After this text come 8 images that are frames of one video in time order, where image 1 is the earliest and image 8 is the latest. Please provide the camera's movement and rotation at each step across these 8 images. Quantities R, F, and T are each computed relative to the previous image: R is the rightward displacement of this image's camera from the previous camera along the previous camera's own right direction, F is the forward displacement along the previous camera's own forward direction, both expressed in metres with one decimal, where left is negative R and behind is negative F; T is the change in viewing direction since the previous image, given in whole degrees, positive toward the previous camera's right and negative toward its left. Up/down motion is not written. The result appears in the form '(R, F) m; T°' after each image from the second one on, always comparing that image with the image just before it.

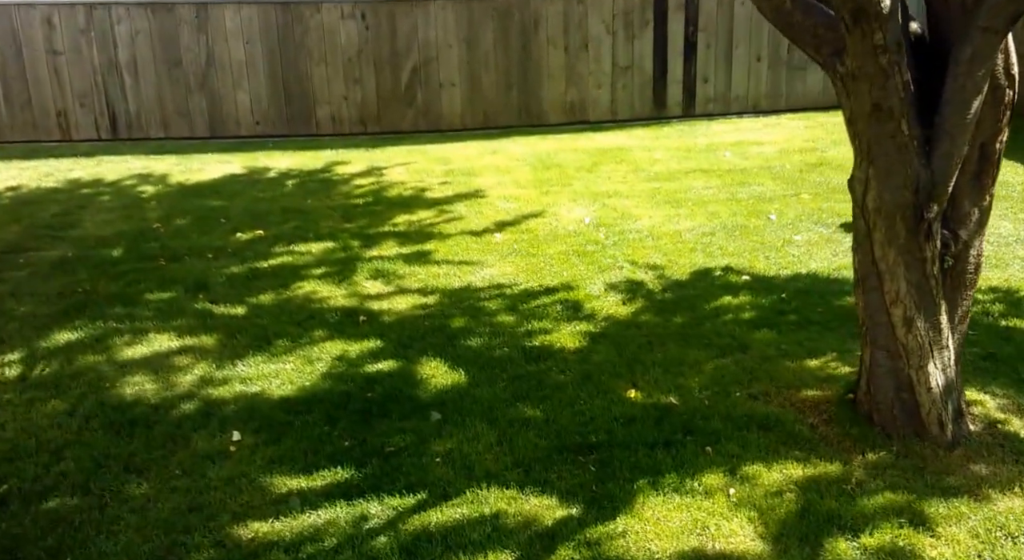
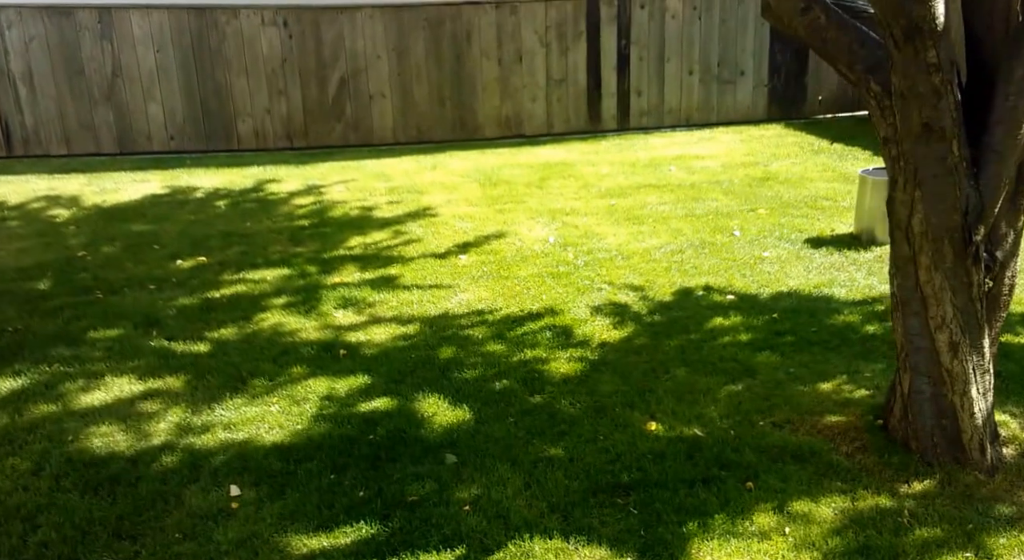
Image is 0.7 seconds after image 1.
(-0.4, +0.2) m; +7°
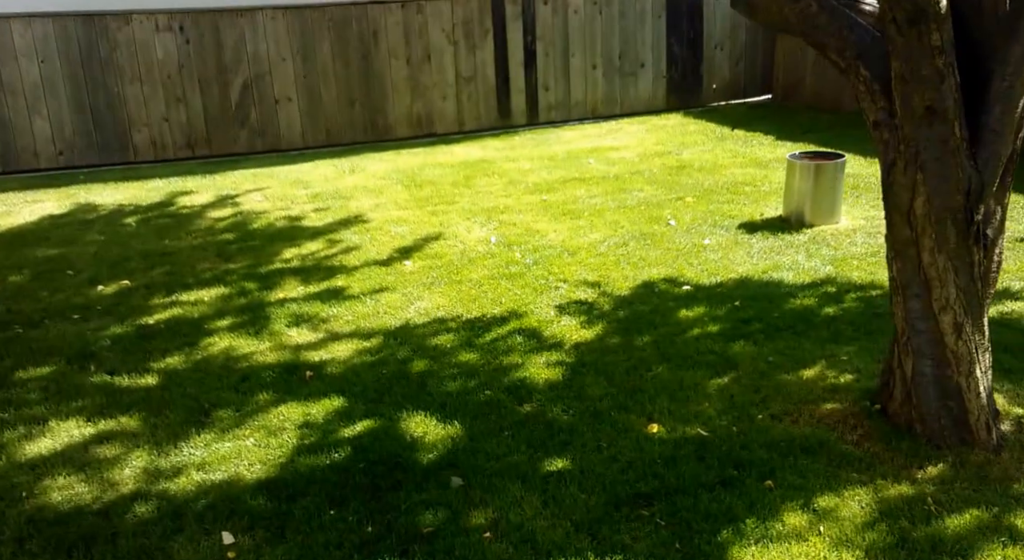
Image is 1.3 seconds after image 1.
(-0.4, +0.2) m; +7°
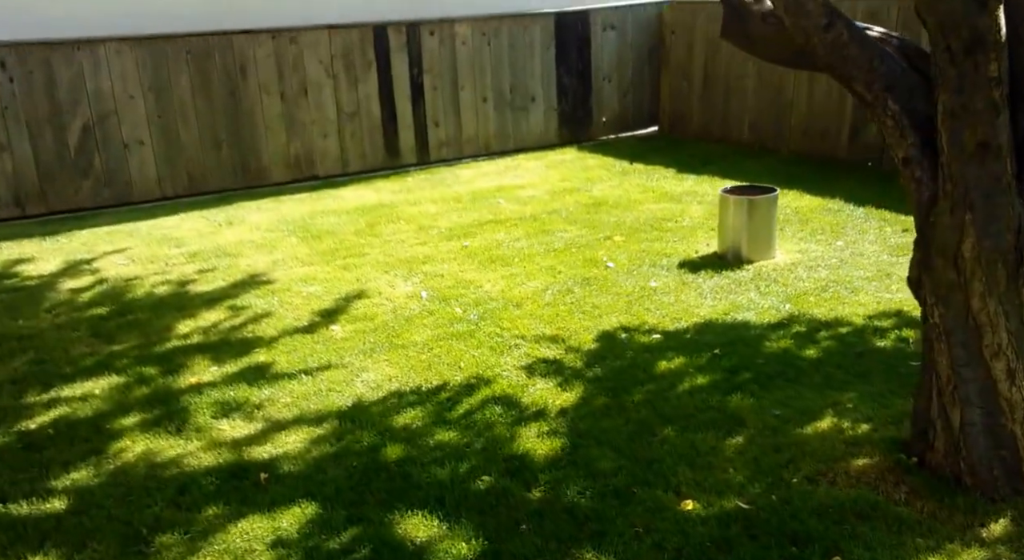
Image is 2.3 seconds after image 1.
(-0.5, +0.5) m; +10°
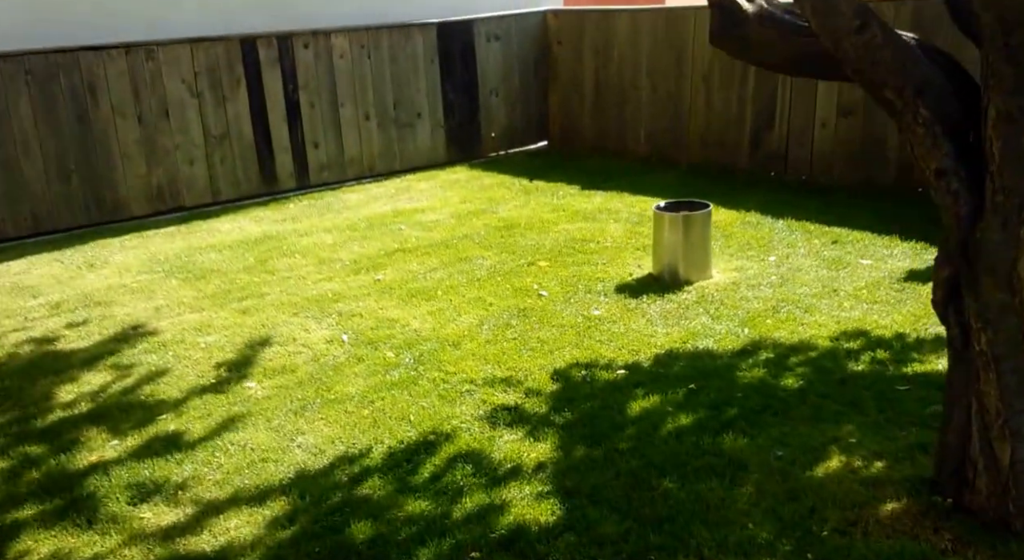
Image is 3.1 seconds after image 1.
(-0.4, +0.4) m; +9°
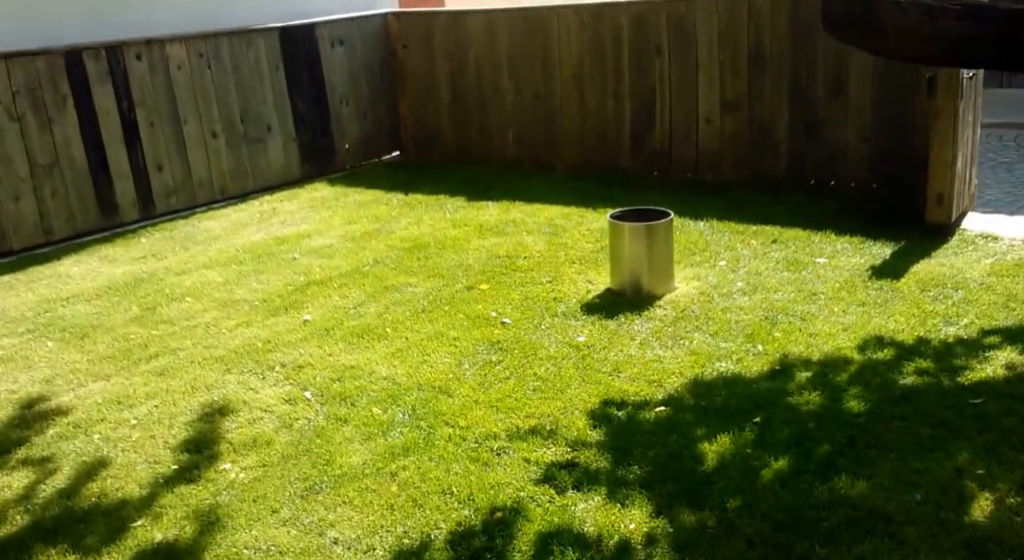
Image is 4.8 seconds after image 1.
(-0.9, +0.5) m; +13°
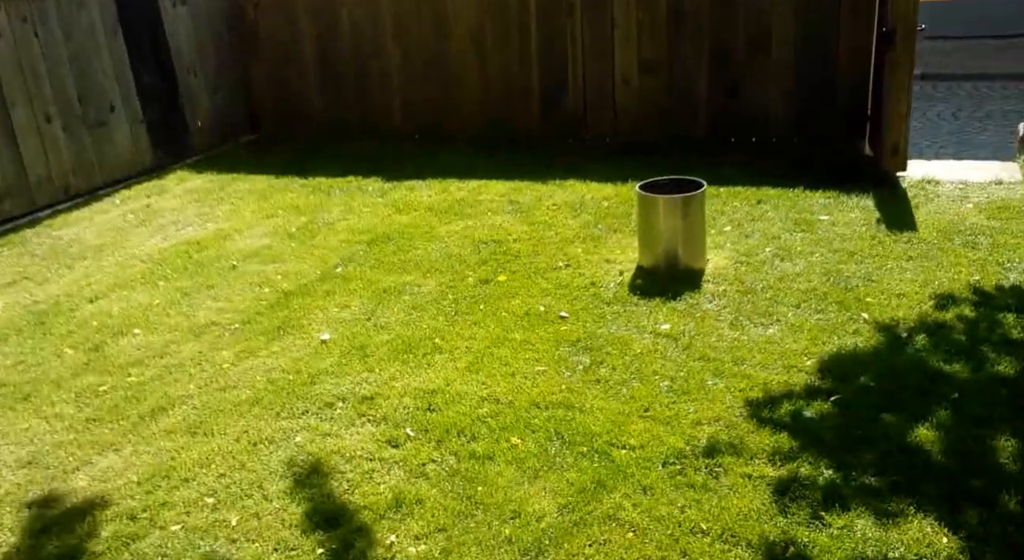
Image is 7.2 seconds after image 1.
(-1.4, +0.7) m; +15°
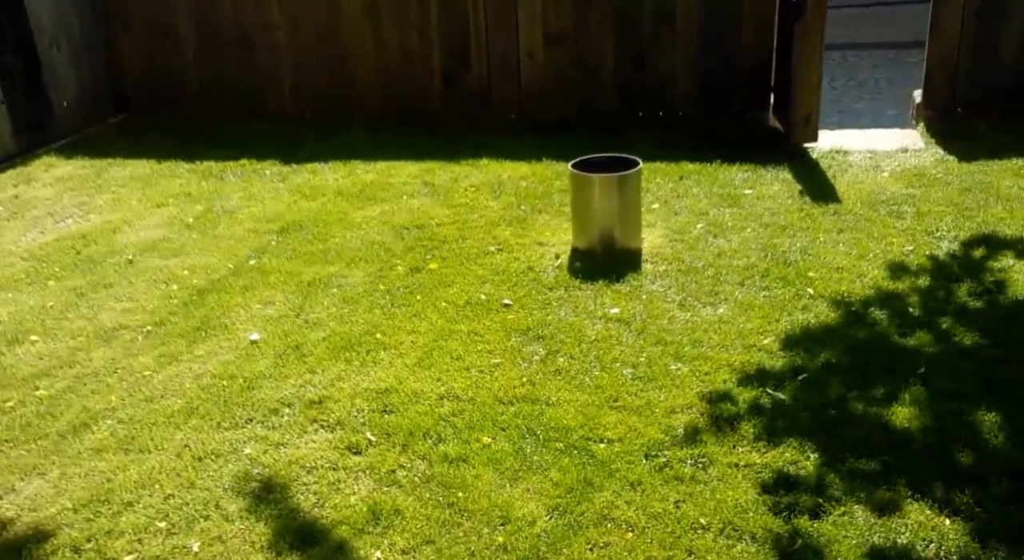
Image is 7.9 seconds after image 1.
(-0.3, +0.2) m; +8°
